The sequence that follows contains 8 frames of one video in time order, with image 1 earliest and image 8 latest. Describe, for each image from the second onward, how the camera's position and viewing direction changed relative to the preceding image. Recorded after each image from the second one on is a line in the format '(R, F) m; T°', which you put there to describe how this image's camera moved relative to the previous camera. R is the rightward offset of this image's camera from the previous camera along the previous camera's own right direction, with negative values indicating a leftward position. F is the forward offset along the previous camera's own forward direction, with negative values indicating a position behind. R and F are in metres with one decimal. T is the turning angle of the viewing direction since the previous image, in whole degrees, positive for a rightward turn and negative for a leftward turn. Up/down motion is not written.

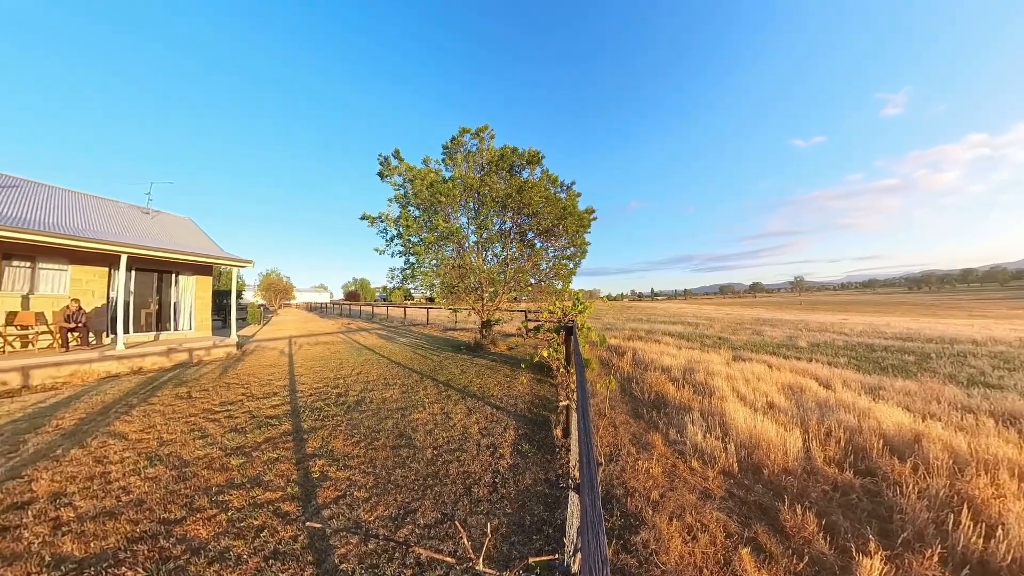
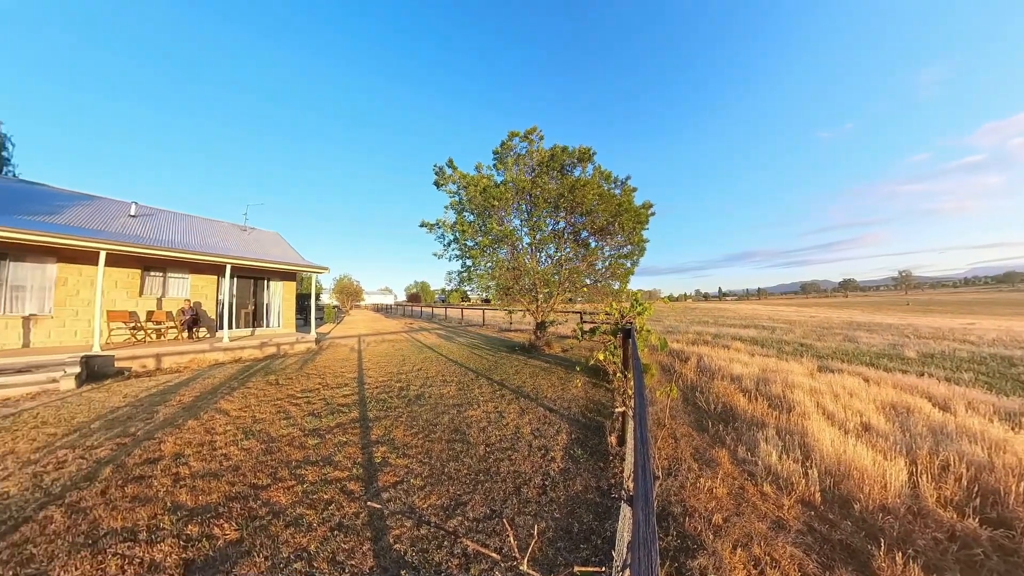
(+0.4, 0.0) m; -13°
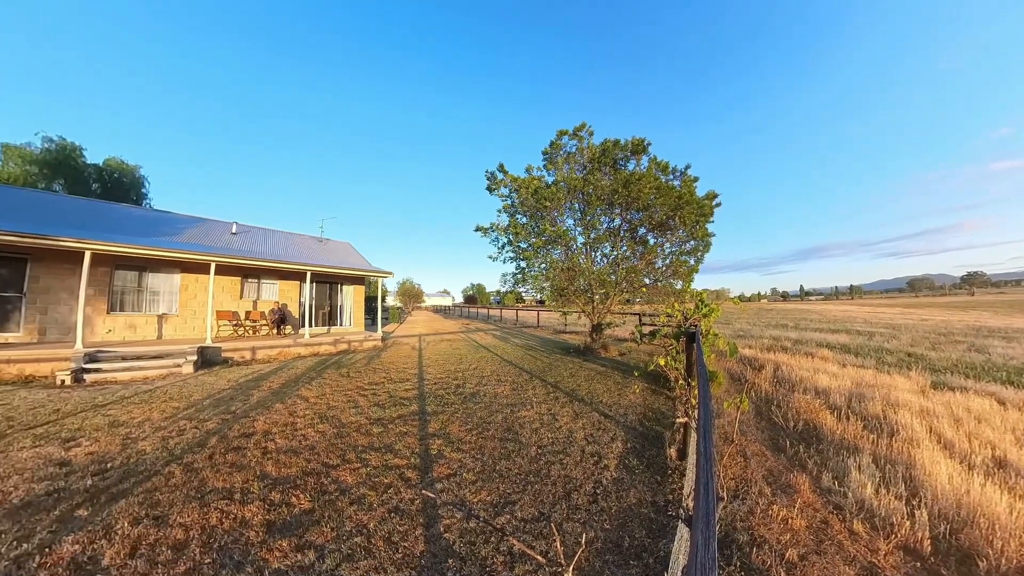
(+0.4, +0.1) m; -13°
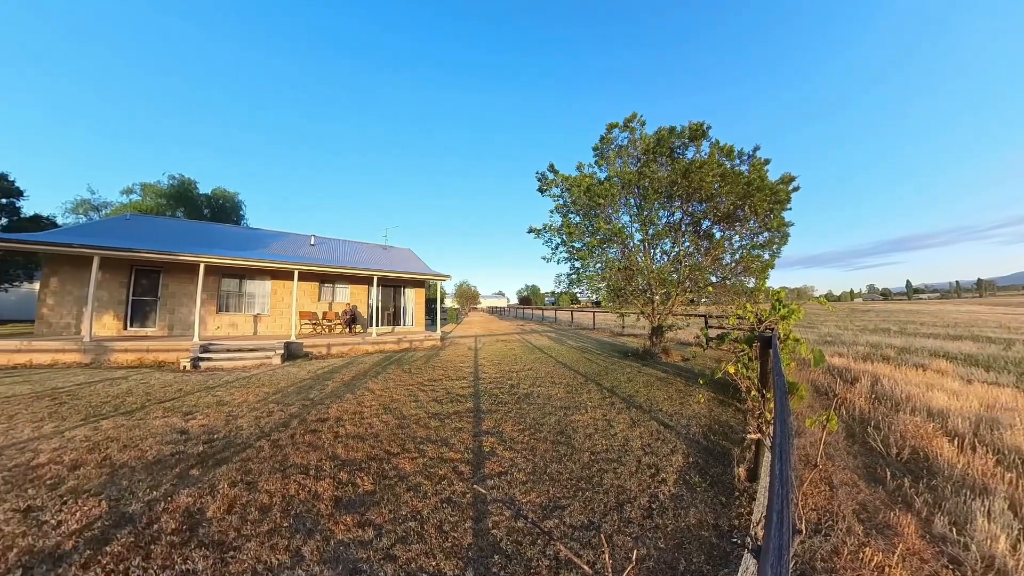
(+0.4, 0.0) m; -13°
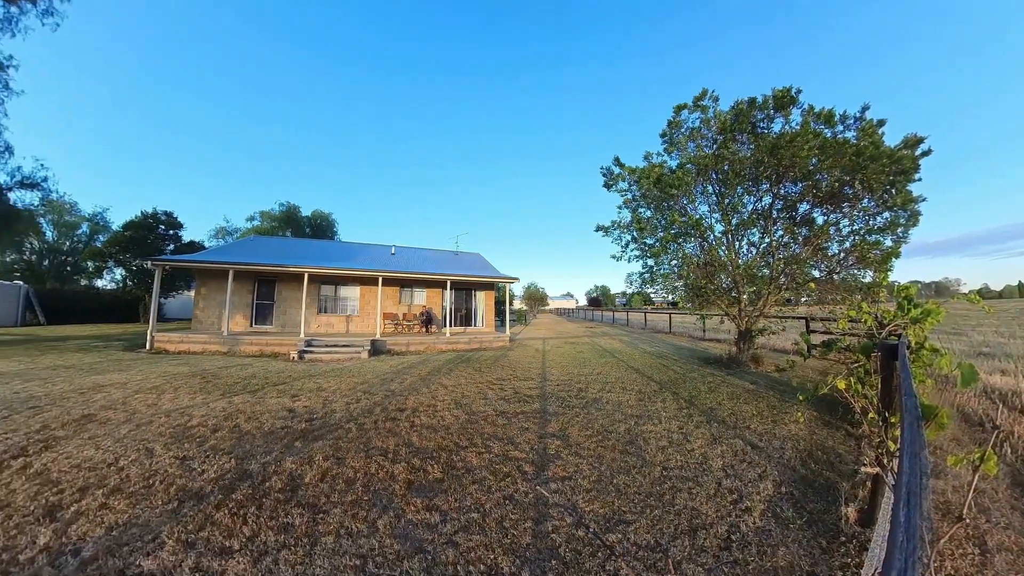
(+0.5, +0.1) m; -17°
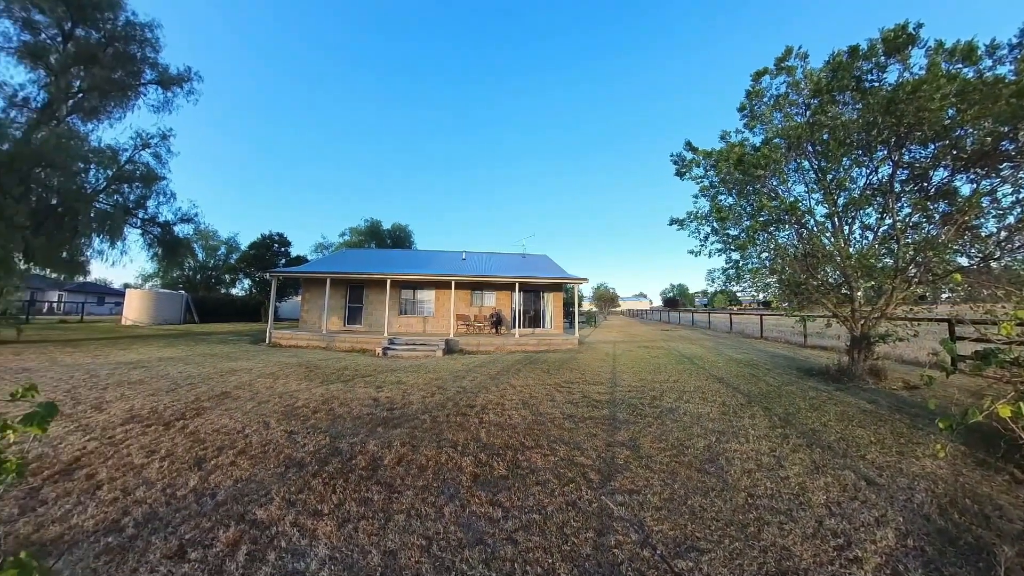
(+0.5, +0.1) m; -17°
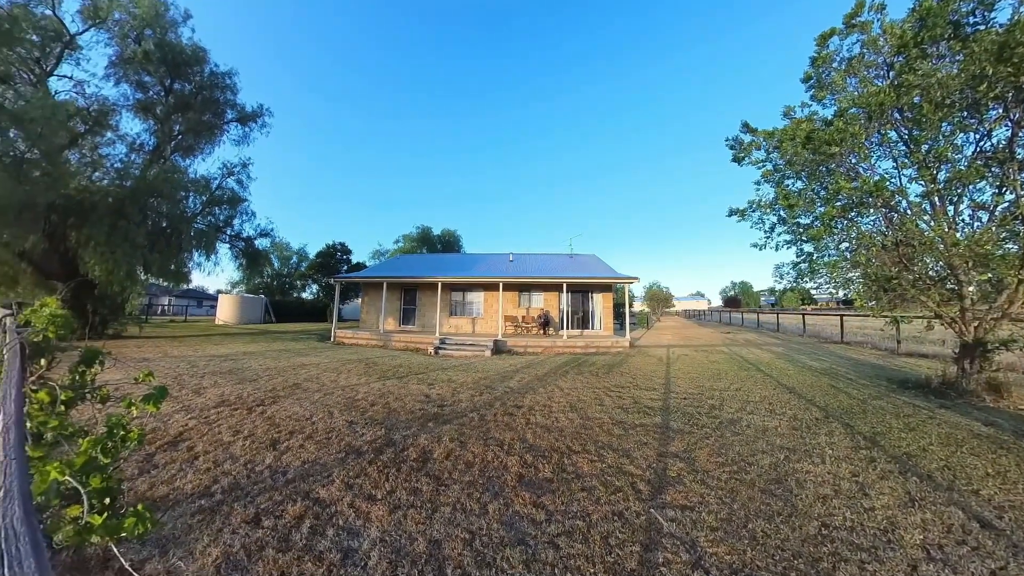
(+0.4, 0.0) m; -12°
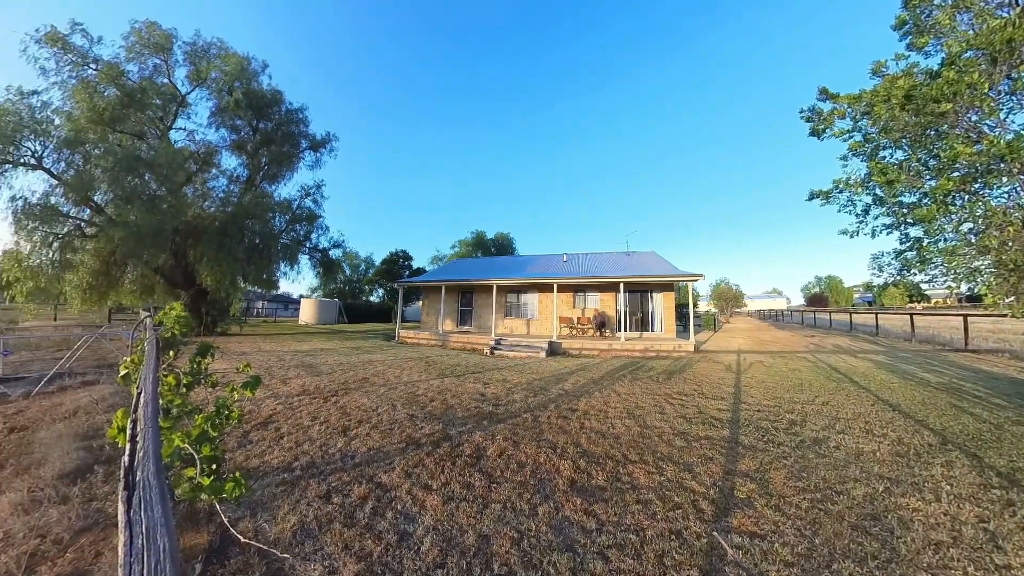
(+0.4, 0.0) m; -13°
